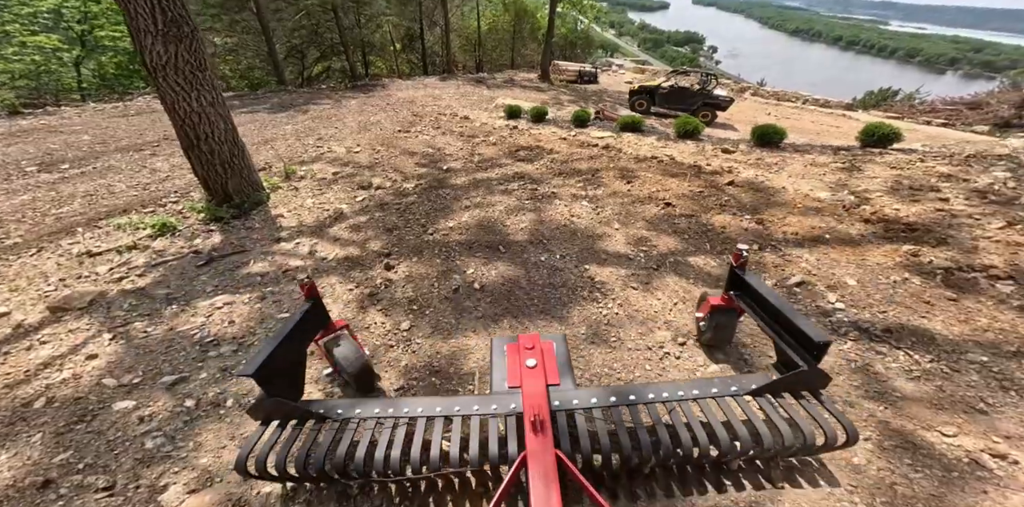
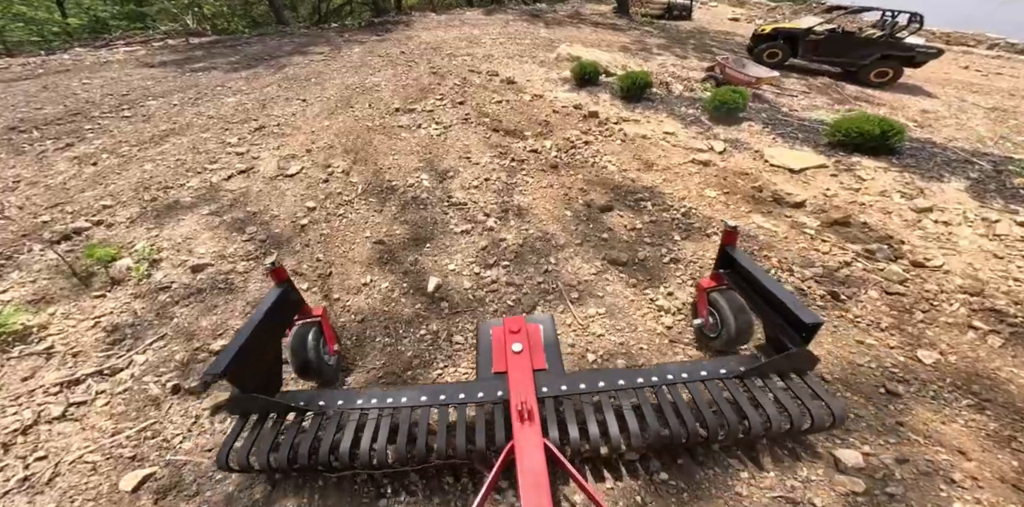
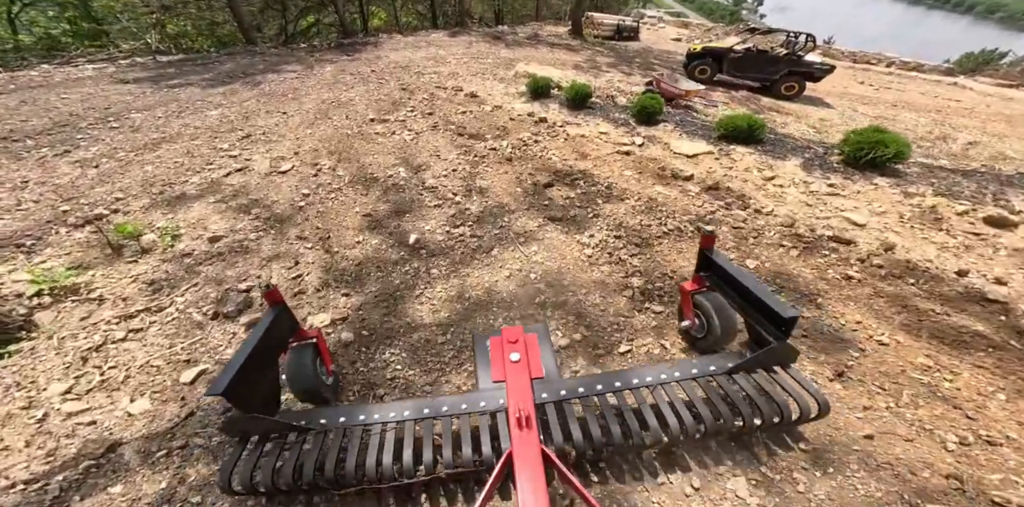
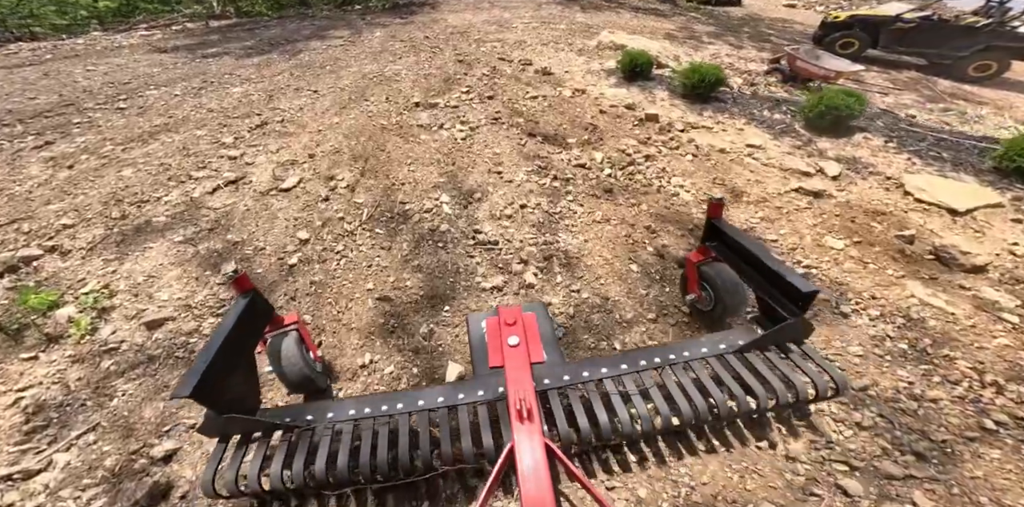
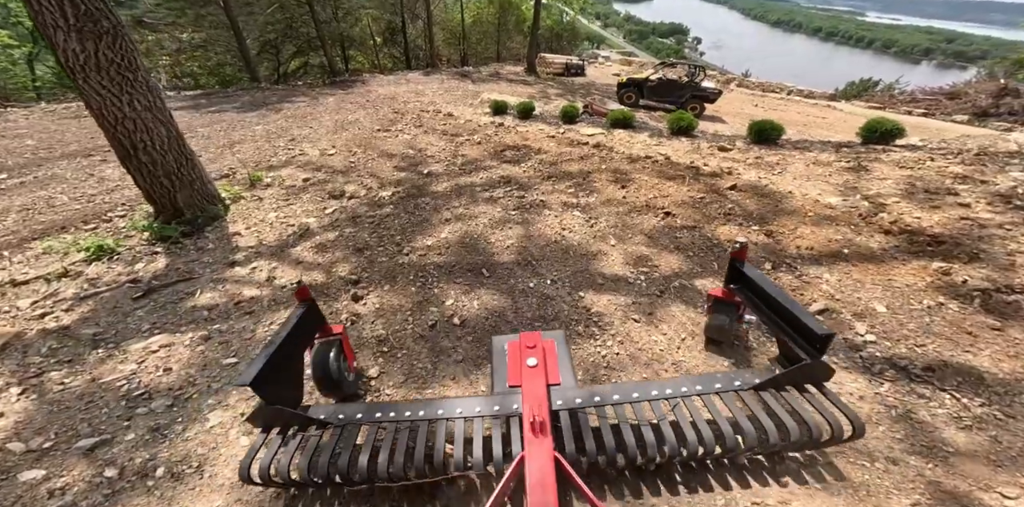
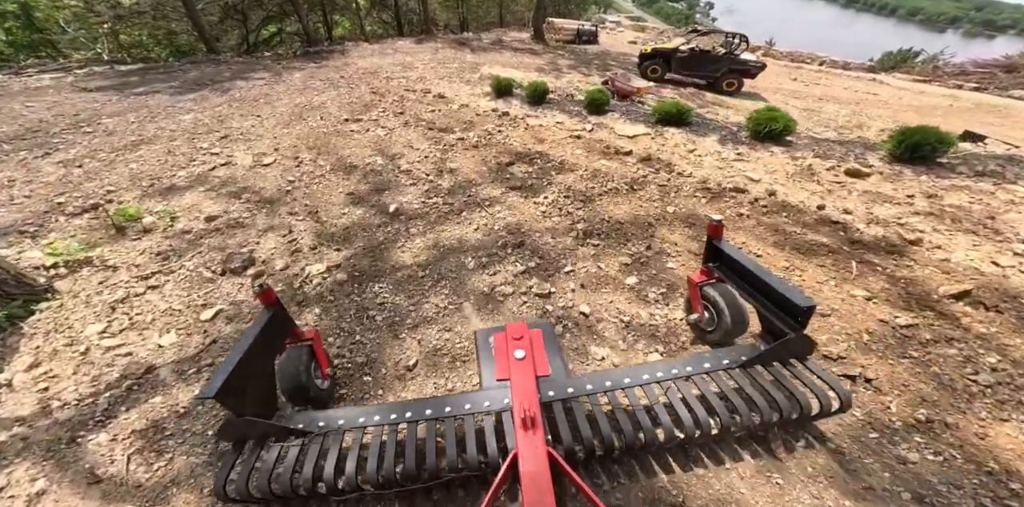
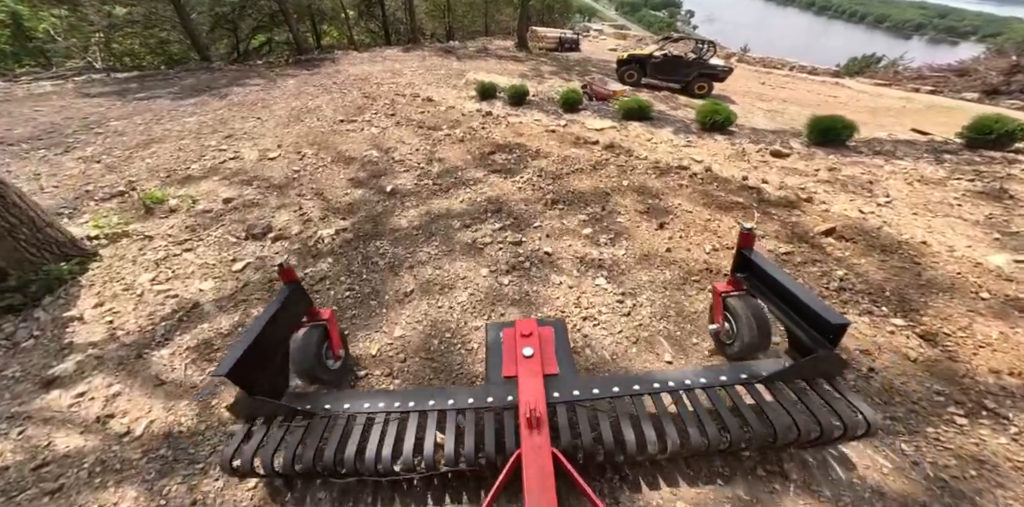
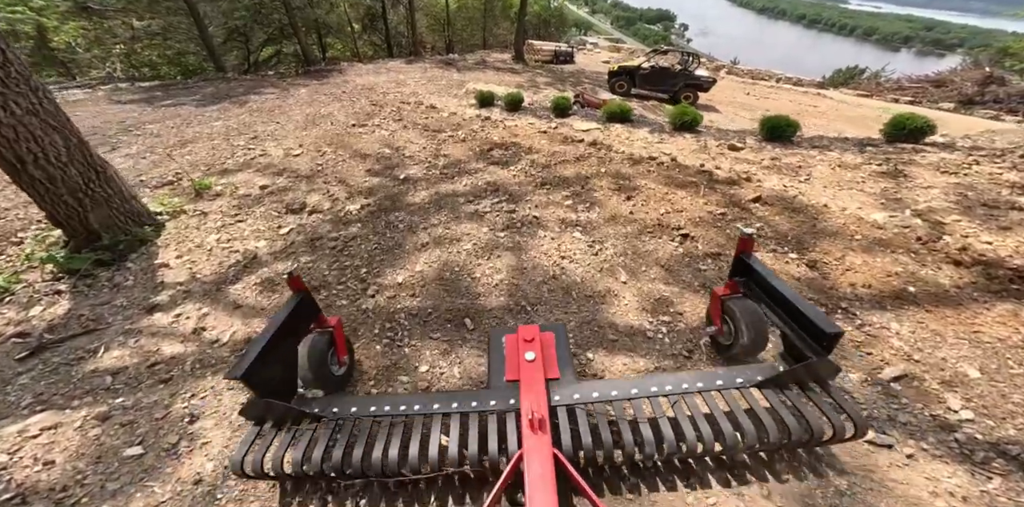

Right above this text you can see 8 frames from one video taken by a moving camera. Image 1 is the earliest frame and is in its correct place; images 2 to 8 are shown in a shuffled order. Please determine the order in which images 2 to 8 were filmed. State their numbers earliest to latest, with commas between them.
5, 8, 7, 6, 3, 2, 4
